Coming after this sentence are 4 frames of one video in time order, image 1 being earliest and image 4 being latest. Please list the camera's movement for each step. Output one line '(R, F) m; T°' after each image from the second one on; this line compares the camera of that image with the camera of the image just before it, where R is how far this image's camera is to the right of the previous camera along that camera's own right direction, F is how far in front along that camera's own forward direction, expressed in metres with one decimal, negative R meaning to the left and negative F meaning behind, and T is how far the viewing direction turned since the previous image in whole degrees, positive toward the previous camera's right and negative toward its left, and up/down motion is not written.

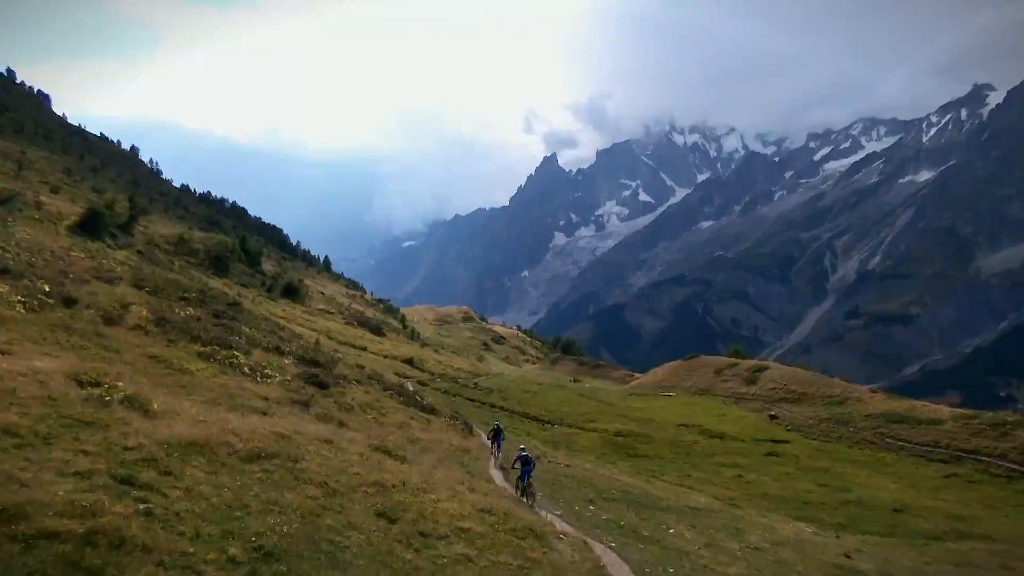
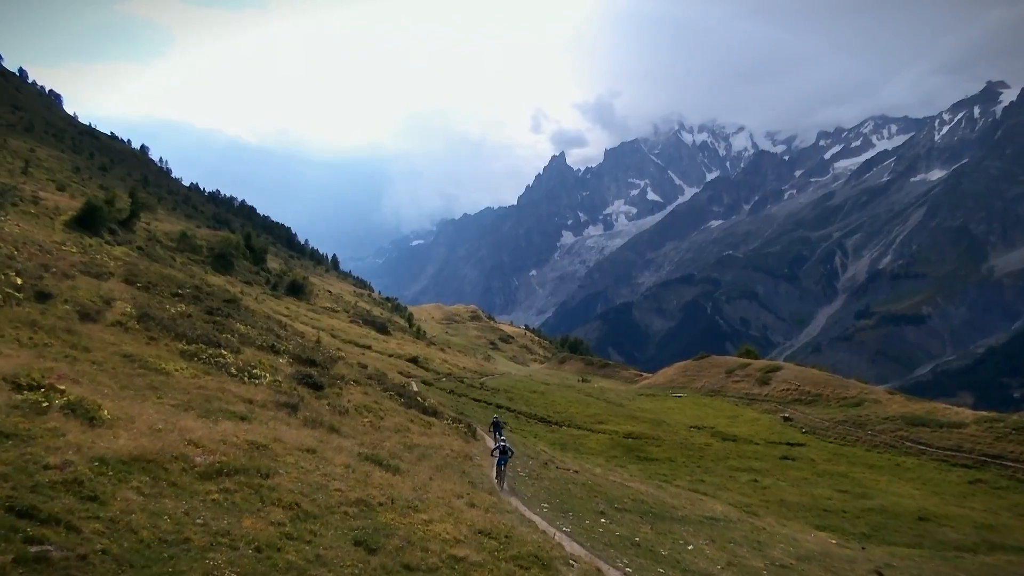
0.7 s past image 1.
(+0.1, +2.1) m; -1°
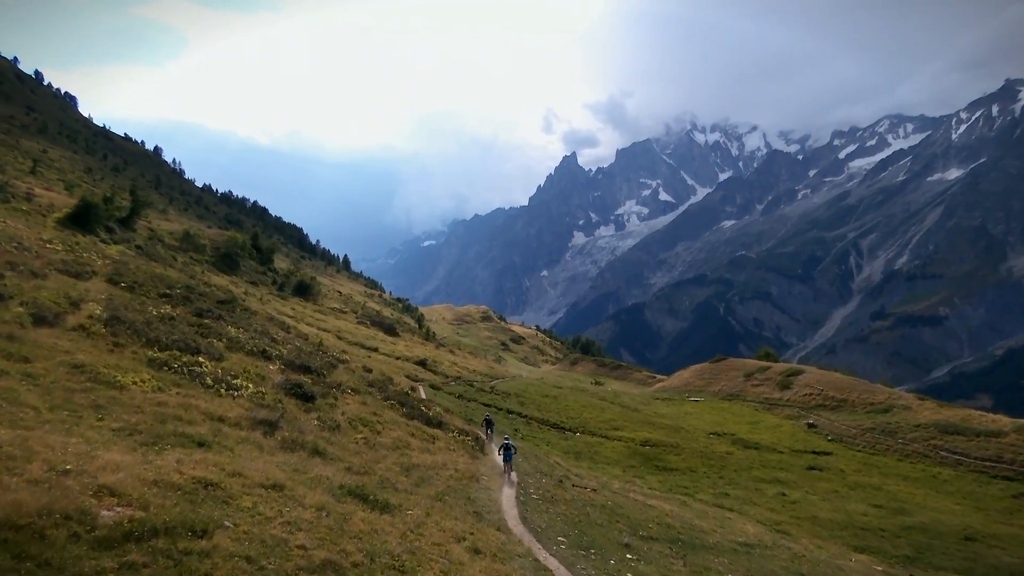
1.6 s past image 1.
(0.0, +3.4) m; -1°
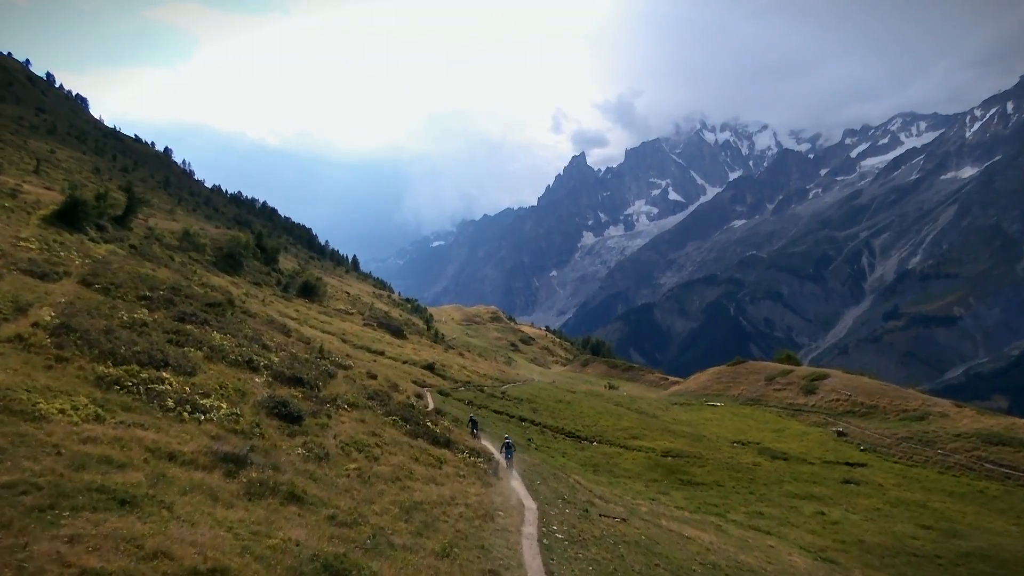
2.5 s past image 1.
(-0.5, +4.3) m; -1°
